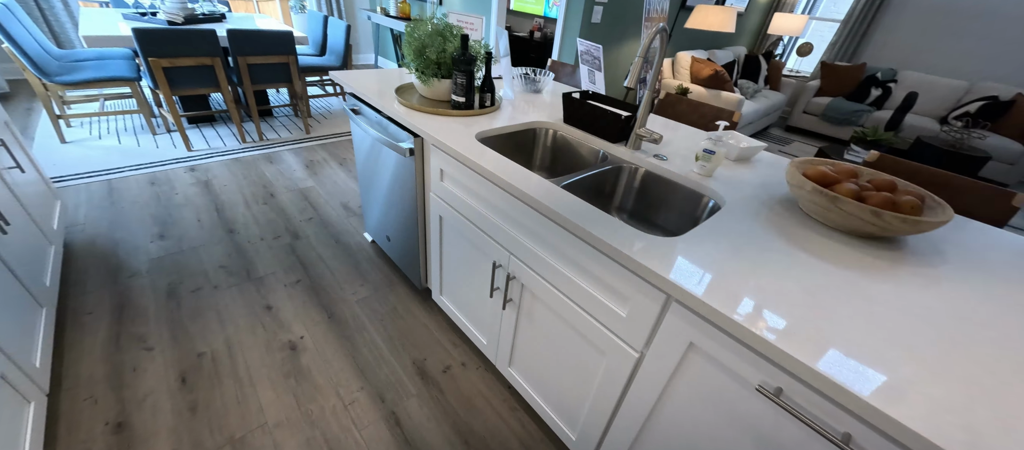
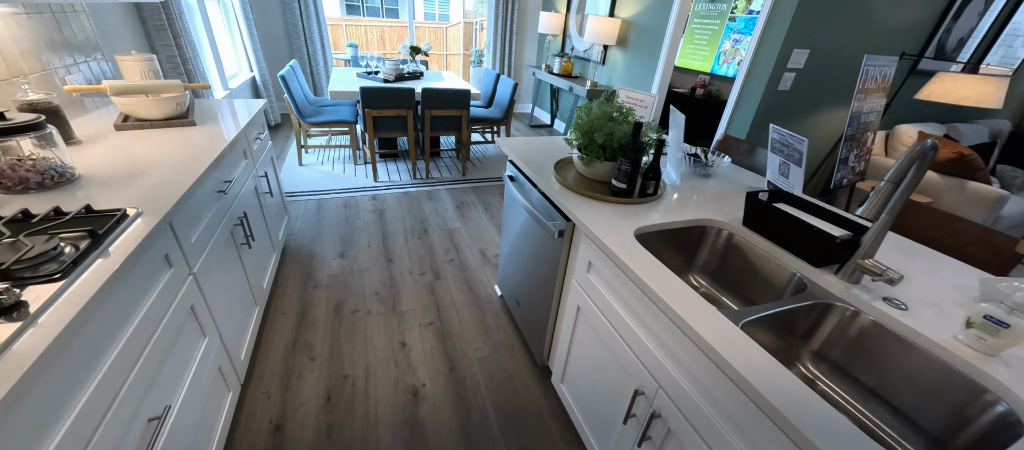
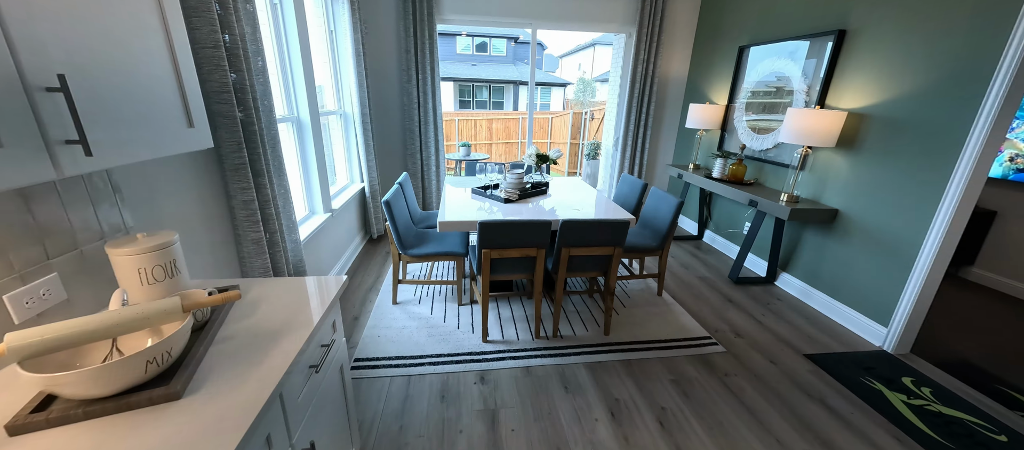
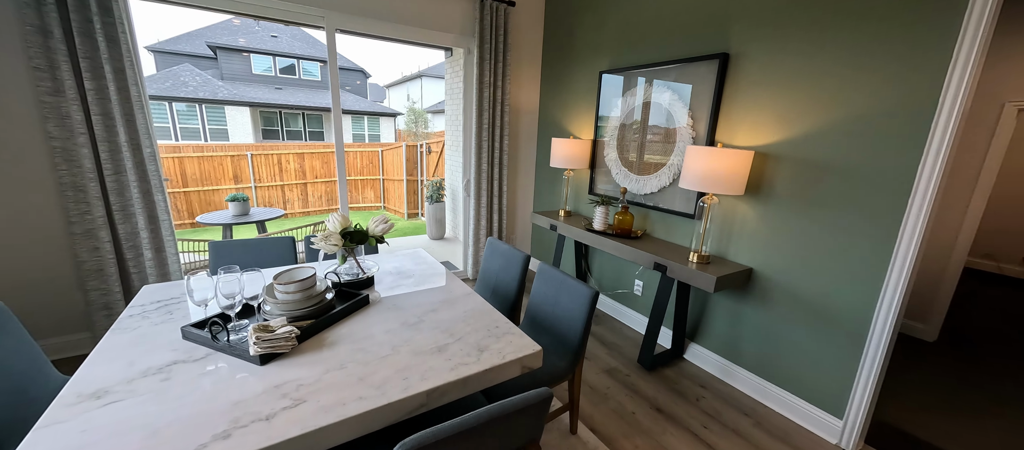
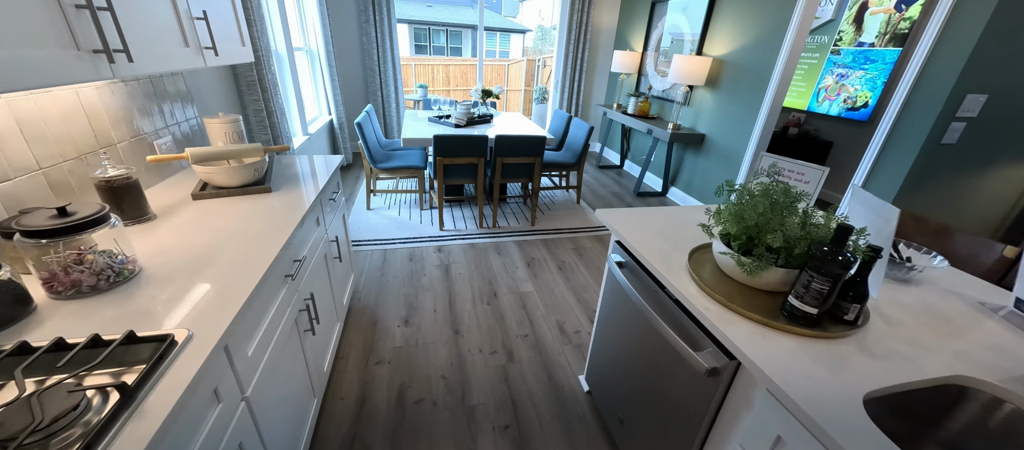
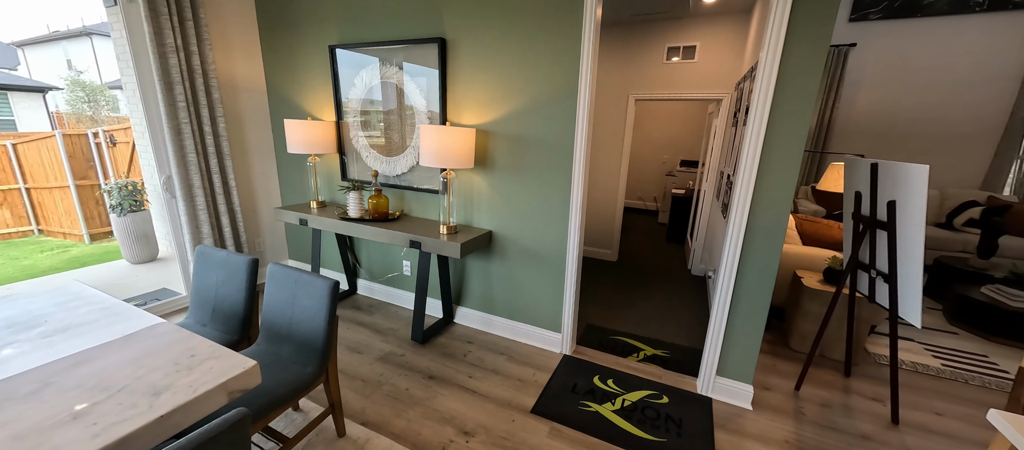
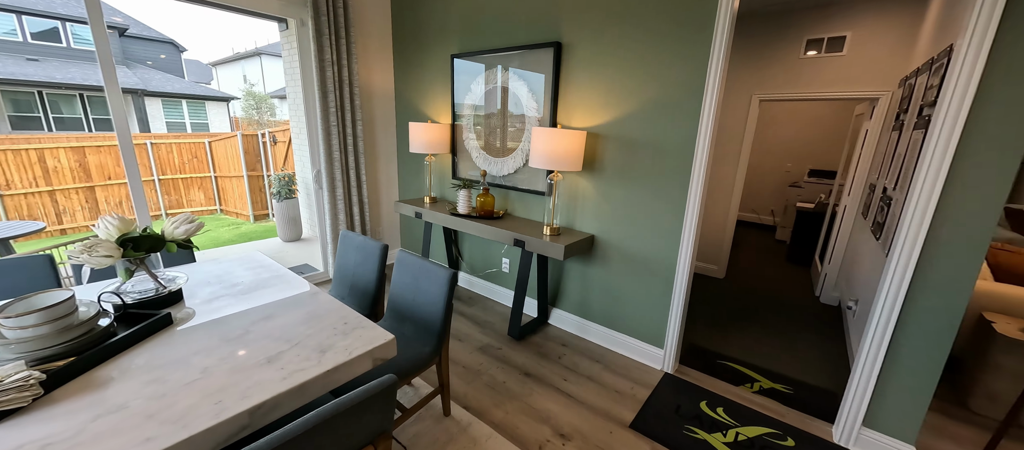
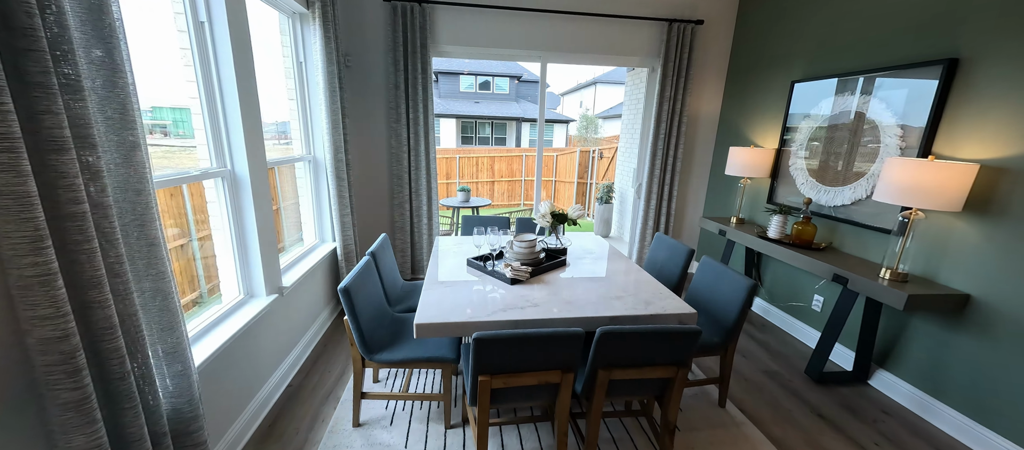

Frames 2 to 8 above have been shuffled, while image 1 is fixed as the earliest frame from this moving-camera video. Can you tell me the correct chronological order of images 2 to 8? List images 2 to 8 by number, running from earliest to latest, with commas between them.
2, 5, 3, 8, 4, 7, 6
